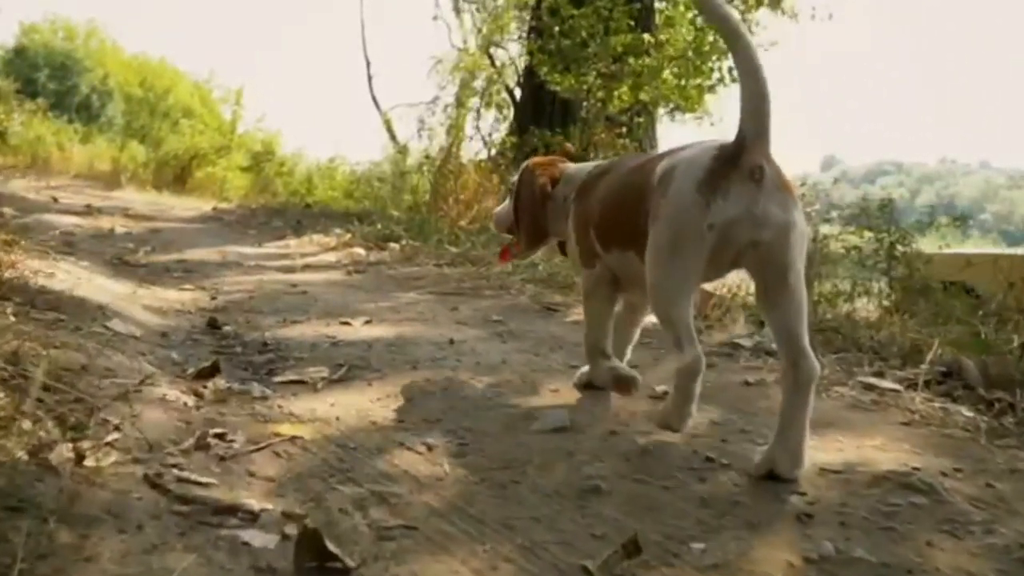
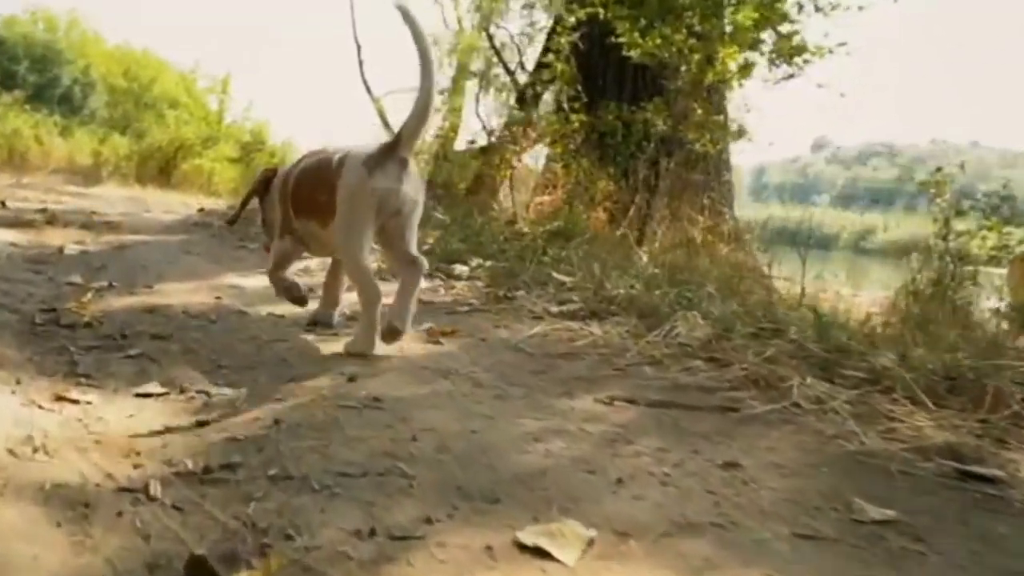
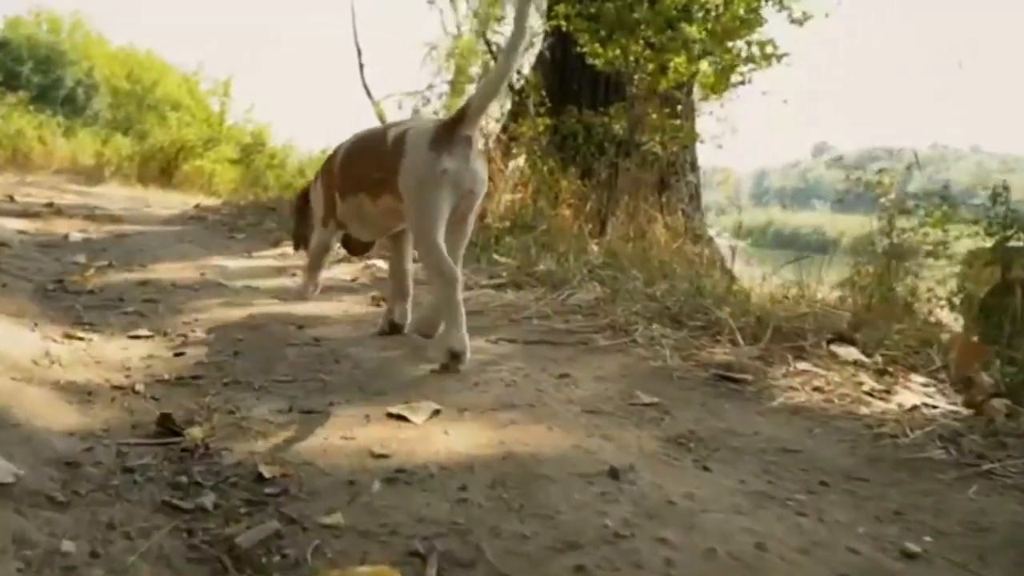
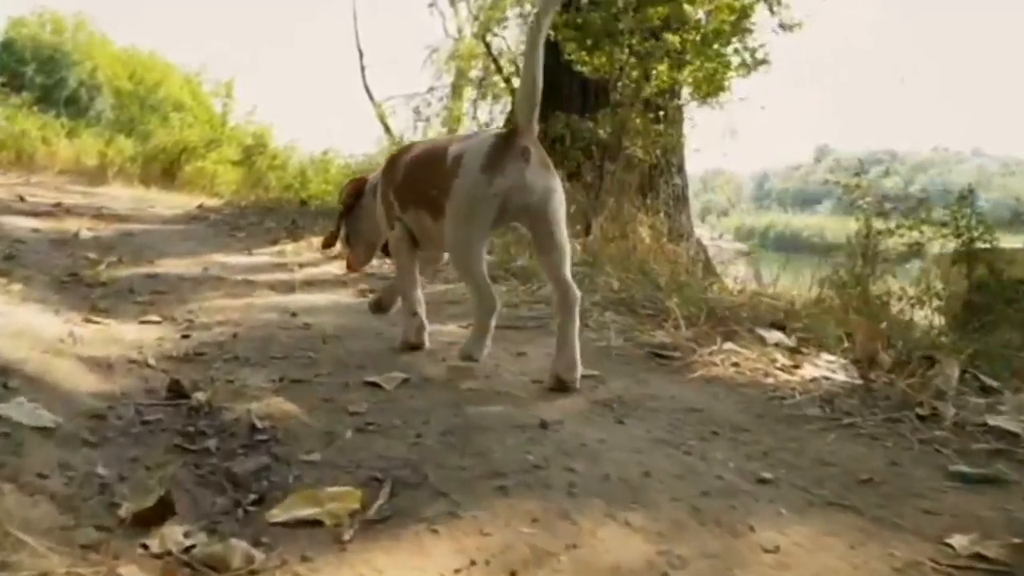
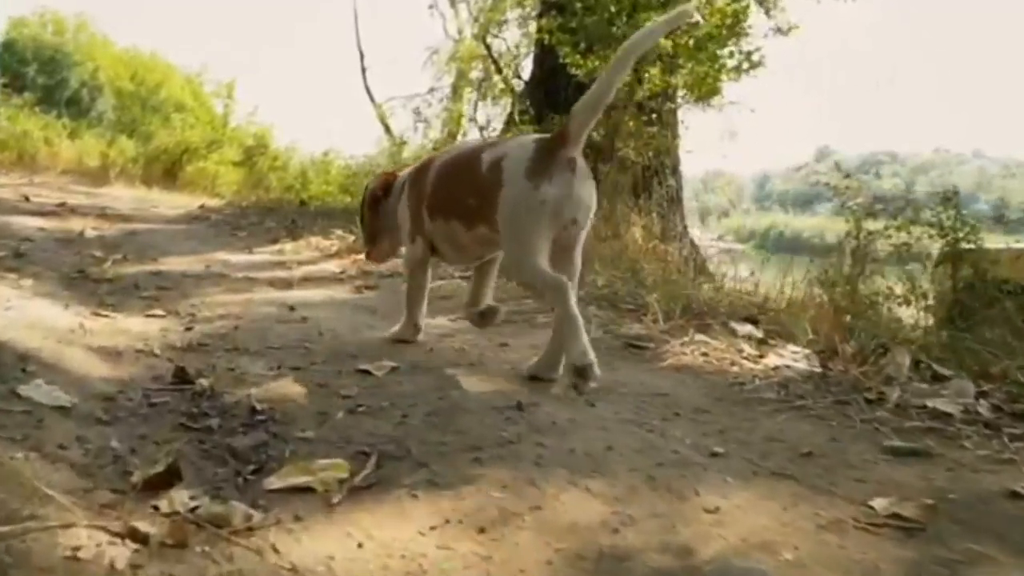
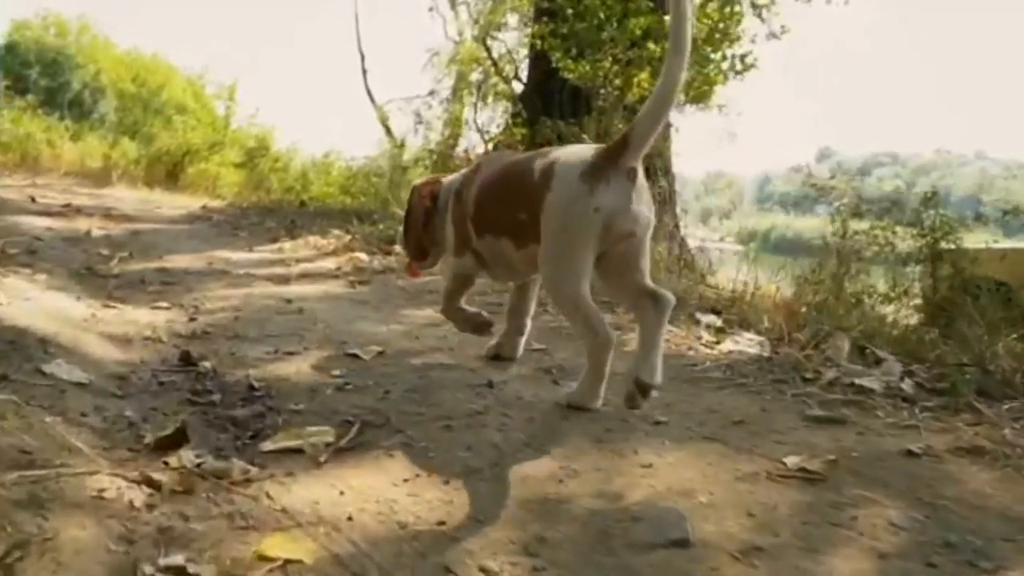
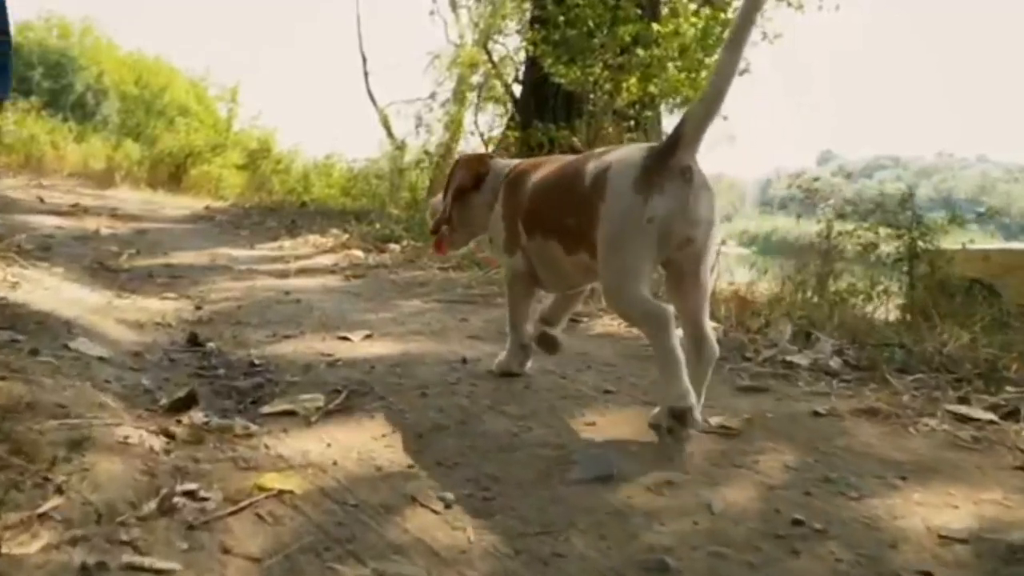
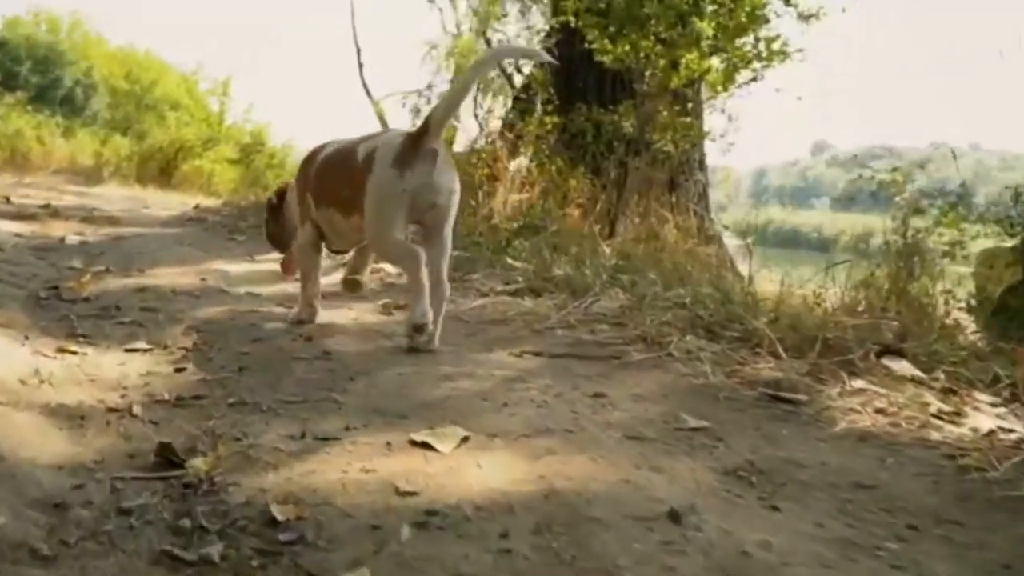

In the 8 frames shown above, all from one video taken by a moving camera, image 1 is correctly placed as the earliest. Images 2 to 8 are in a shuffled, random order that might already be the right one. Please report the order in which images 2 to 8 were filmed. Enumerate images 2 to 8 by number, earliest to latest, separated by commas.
7, 6, 5, 4, 3, 8, 2
